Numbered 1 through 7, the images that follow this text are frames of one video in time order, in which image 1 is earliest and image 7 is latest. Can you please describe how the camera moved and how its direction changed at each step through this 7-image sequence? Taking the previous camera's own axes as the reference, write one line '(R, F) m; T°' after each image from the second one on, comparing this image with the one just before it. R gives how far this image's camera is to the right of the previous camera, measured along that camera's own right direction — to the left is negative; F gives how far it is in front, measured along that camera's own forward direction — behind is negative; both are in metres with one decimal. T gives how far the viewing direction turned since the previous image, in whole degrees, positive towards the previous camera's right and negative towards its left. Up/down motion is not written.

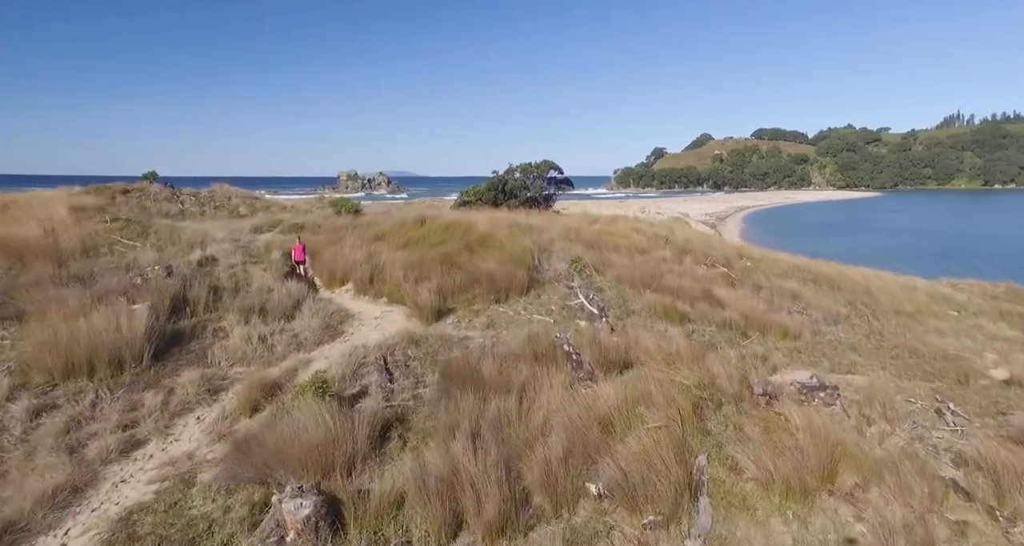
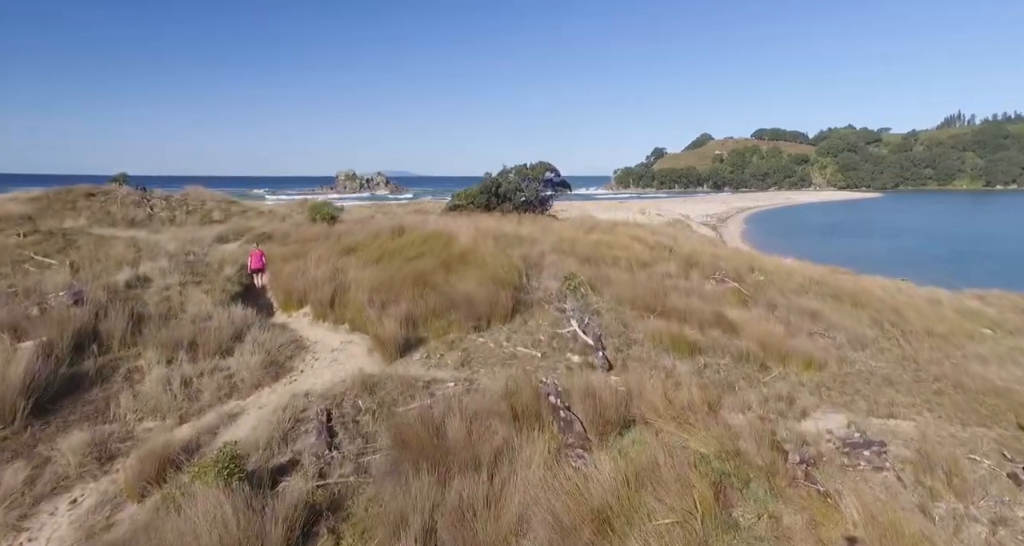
(+0.2, +1.1) m; 0°
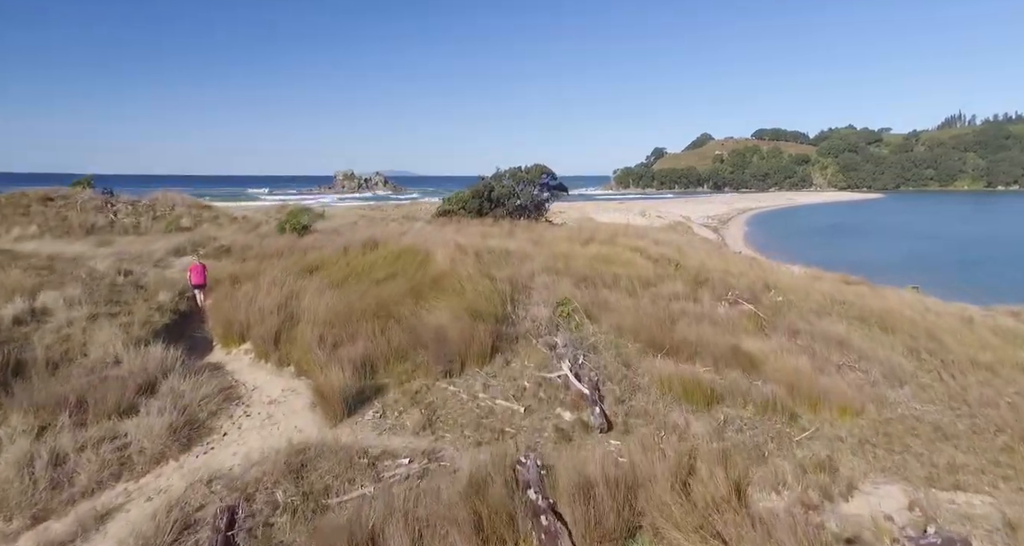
(+0.2, +1.1) m; 0°
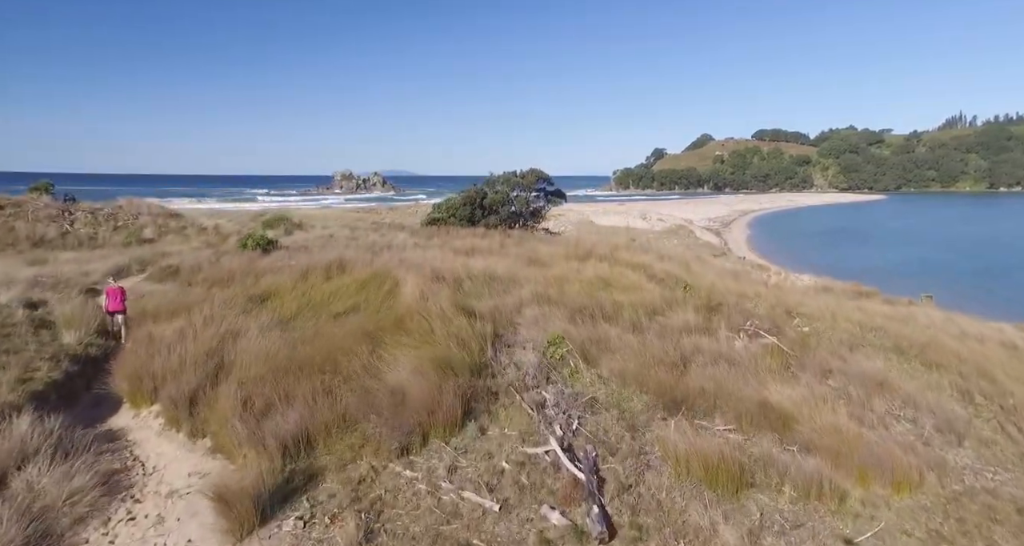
(+0.2, +1.2) m; 0°
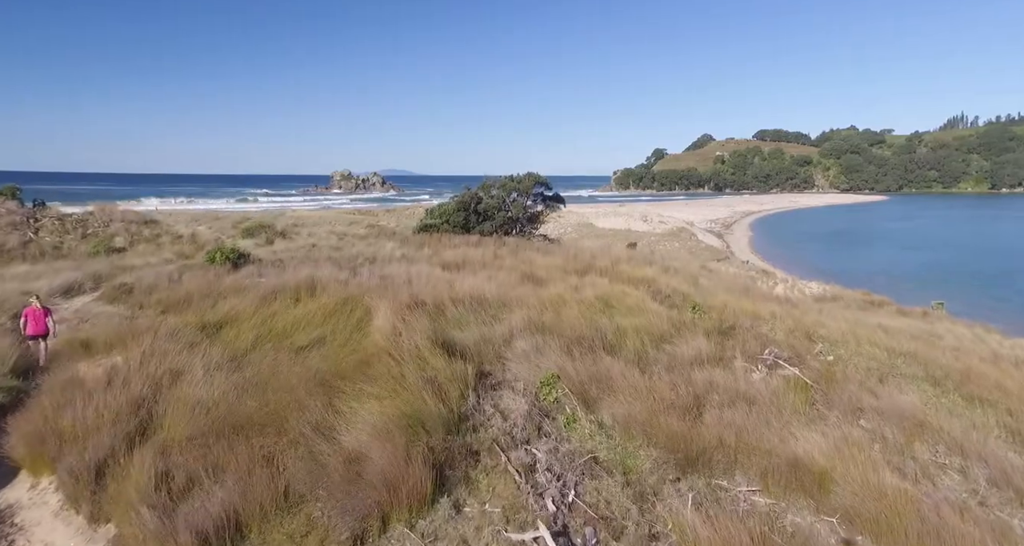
(+0.1, +0.8) m; 0°
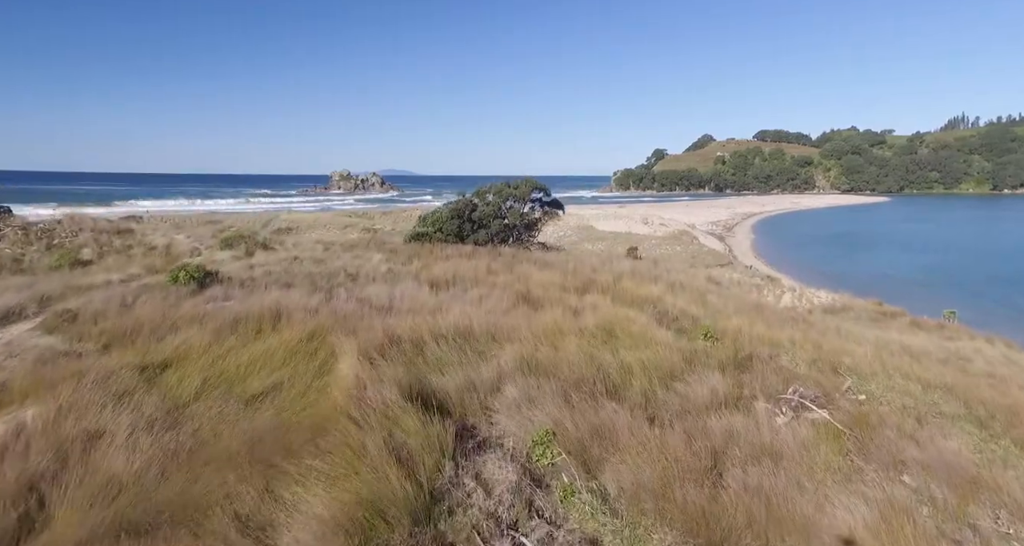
(+0.1, +0.8) m; 0°
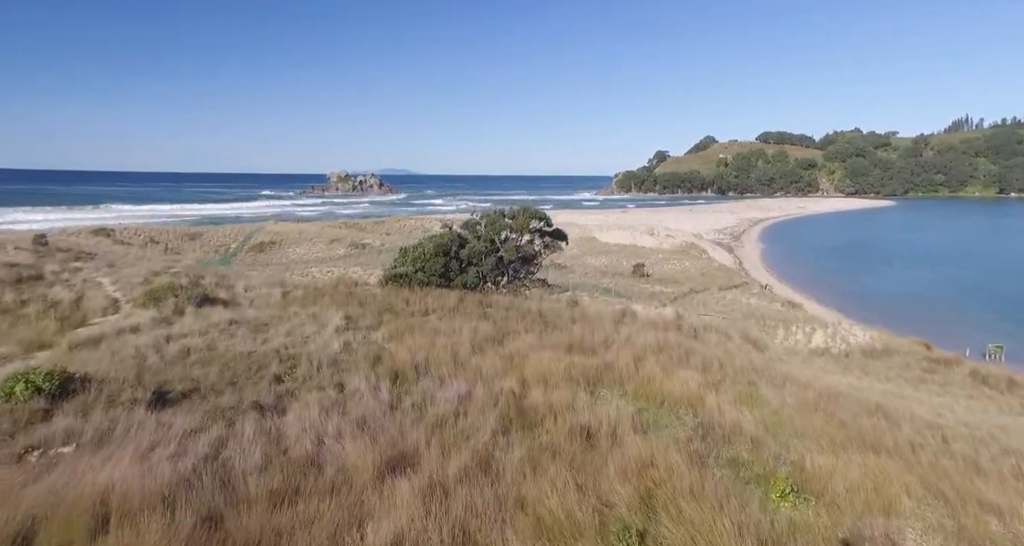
(+0.1, +2.5) m; 0°
